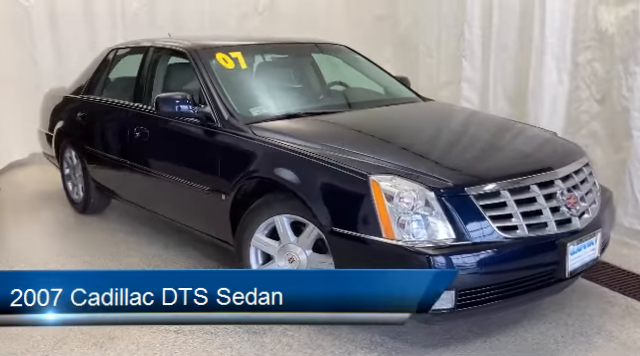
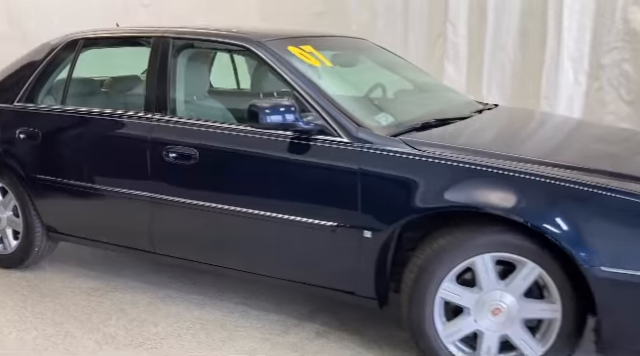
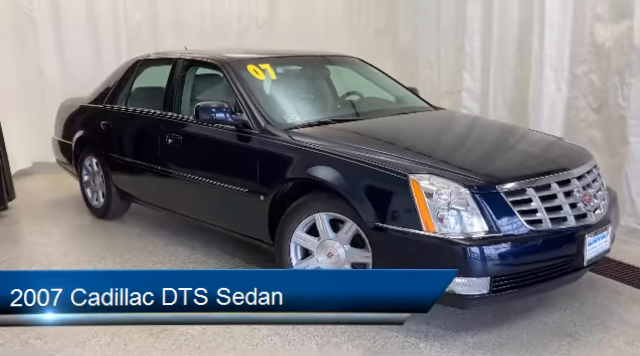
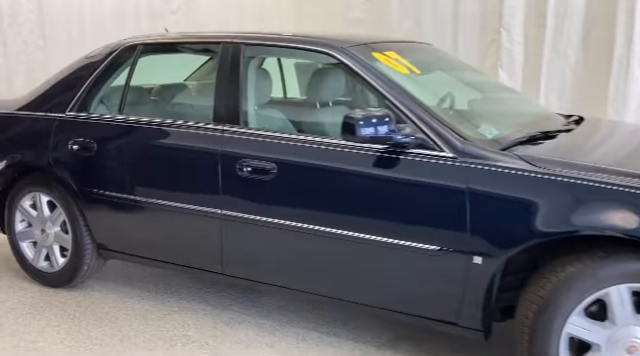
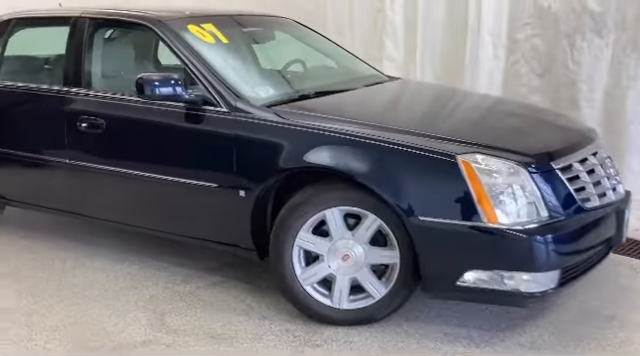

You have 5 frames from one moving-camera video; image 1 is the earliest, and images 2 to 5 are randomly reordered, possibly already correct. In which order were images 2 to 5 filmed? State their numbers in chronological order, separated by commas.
3, 5, 2, 4
